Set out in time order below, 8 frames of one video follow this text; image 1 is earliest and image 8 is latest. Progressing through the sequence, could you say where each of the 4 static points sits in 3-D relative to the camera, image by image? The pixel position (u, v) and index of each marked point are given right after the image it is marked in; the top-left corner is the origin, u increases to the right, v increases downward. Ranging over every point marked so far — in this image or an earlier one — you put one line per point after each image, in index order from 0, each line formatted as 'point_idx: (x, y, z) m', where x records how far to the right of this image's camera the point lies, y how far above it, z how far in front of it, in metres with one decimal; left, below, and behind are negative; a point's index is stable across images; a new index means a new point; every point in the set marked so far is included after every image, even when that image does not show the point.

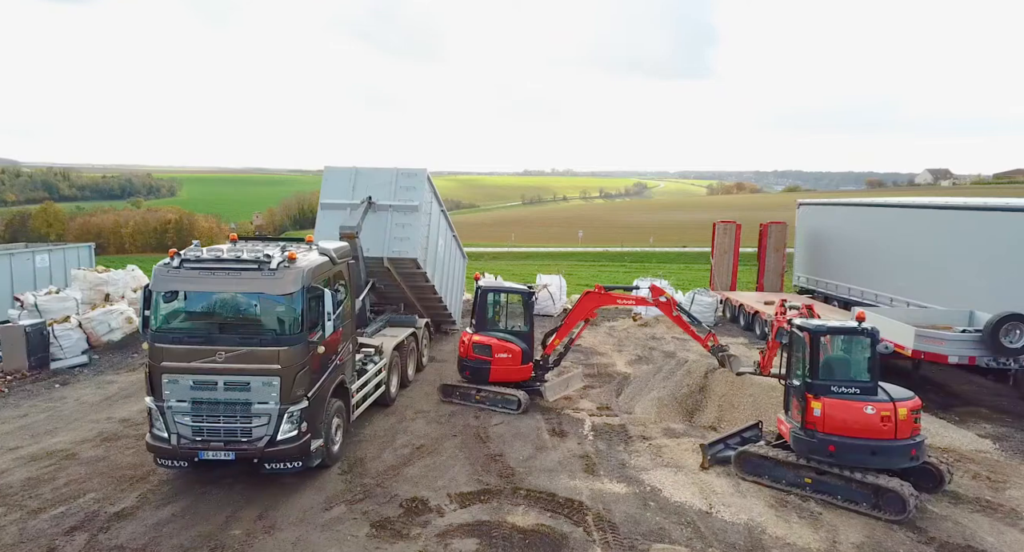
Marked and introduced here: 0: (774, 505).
0: (+2.9, -2.6, +7.3) m
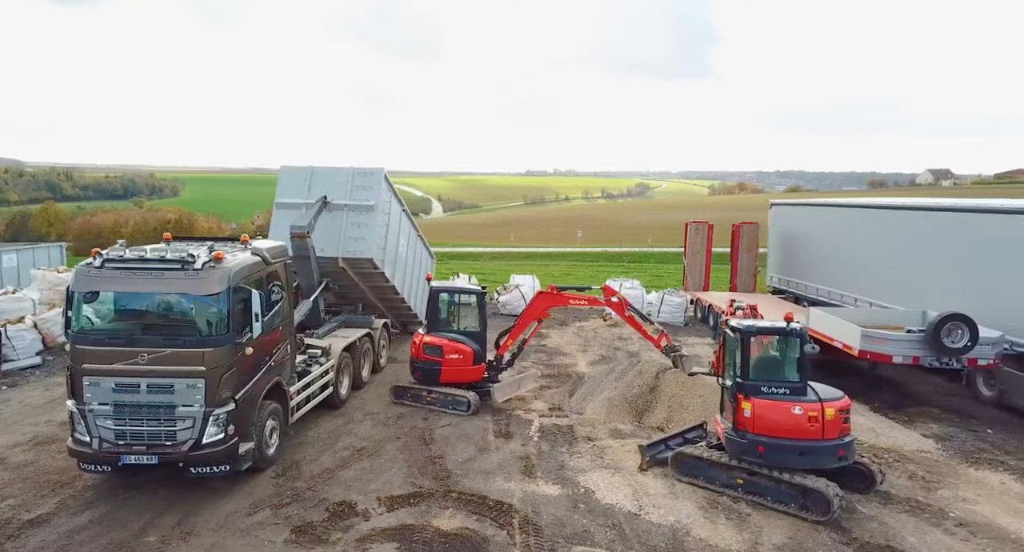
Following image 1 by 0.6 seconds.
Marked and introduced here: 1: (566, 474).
0: (+2.1, -2.6, +7.3) m
1: (+0.7, -2.5, +8.4) m
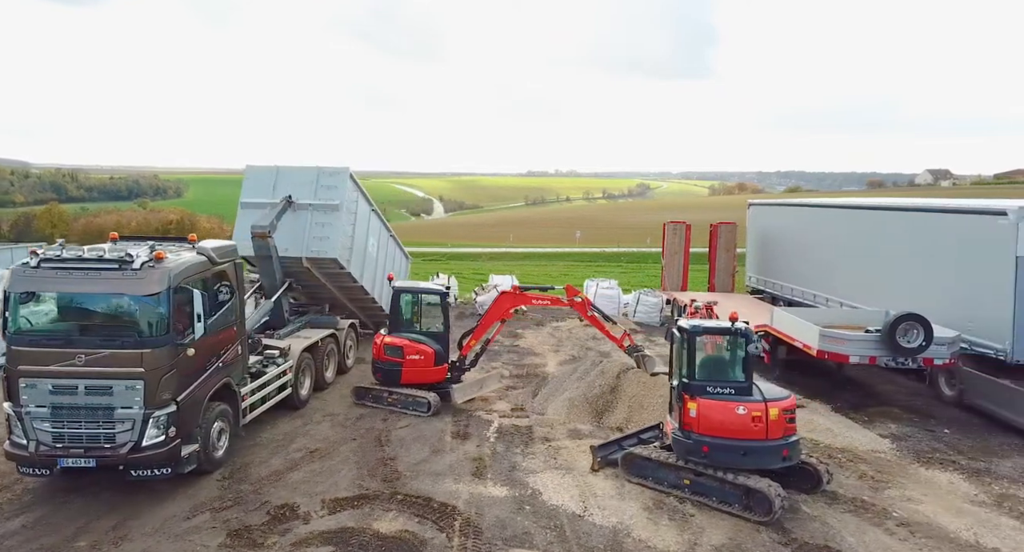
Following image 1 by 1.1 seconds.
0: (+1.5, -2.6, +7.2) m
1: (0.0, -2.5, +8.3) m
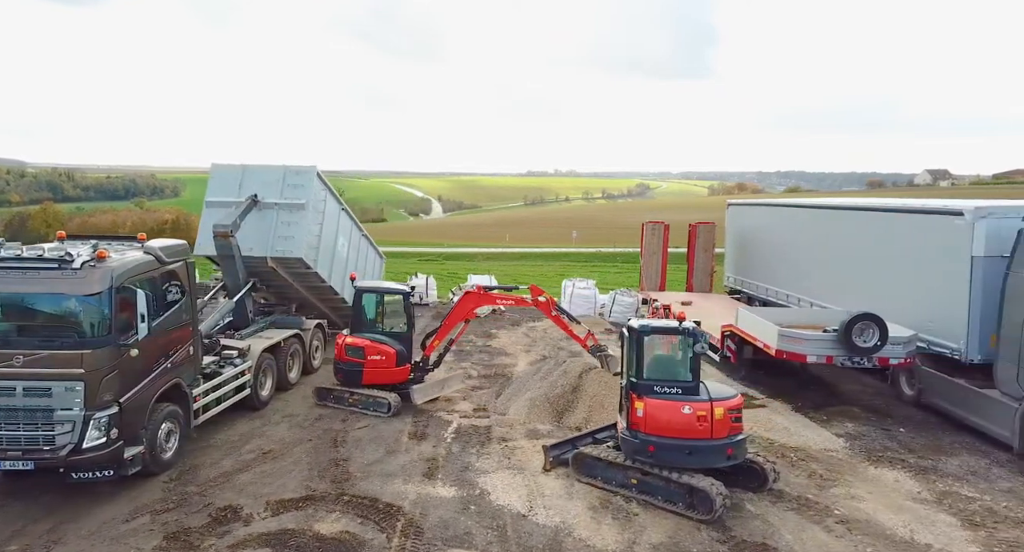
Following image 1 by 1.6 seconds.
0: (+0.9, -2.6, +7.3) m
1: (-0.6, -2.5, +8.3) m
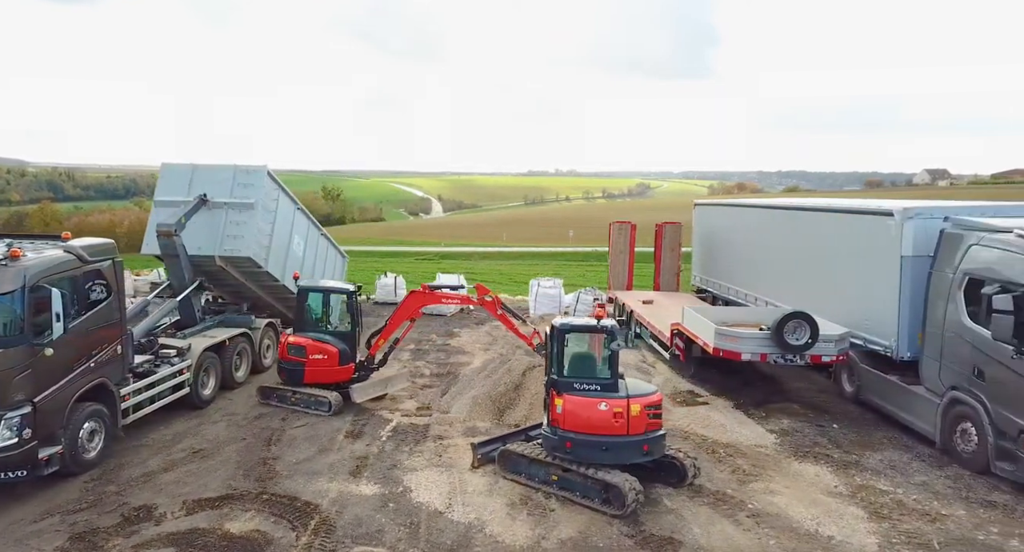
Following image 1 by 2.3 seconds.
0: (0.0, -2.5, +7.3) m
1: (-1.5, -2.5, +8.3) m
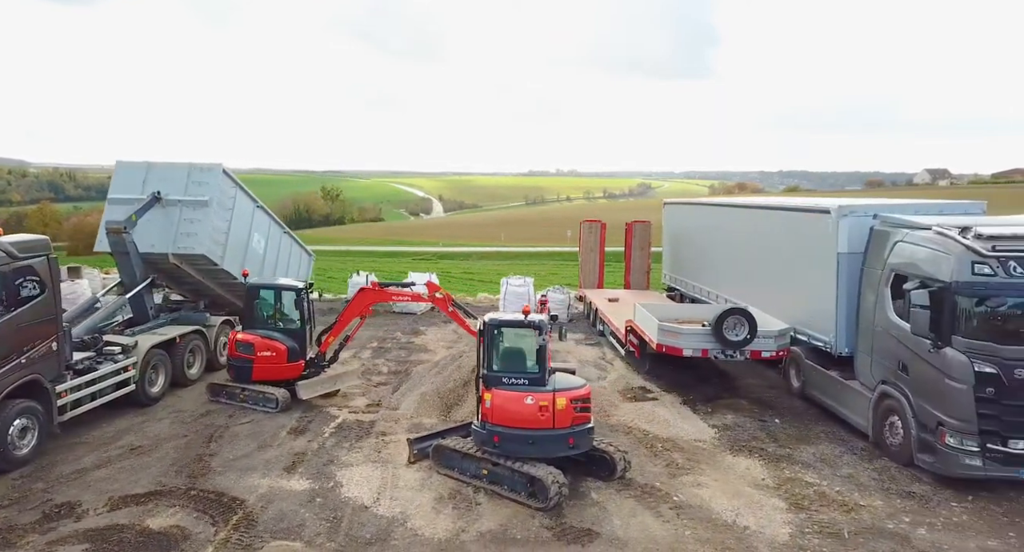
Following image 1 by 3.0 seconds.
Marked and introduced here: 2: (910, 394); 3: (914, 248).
0: (-0.8, -2.5, +7.4) m
1: (-2.3, -2.5, +8.3) m
2: (+5.0, -1.5, +8.2) m
3: (+5.2, +0.4, +8.4) m
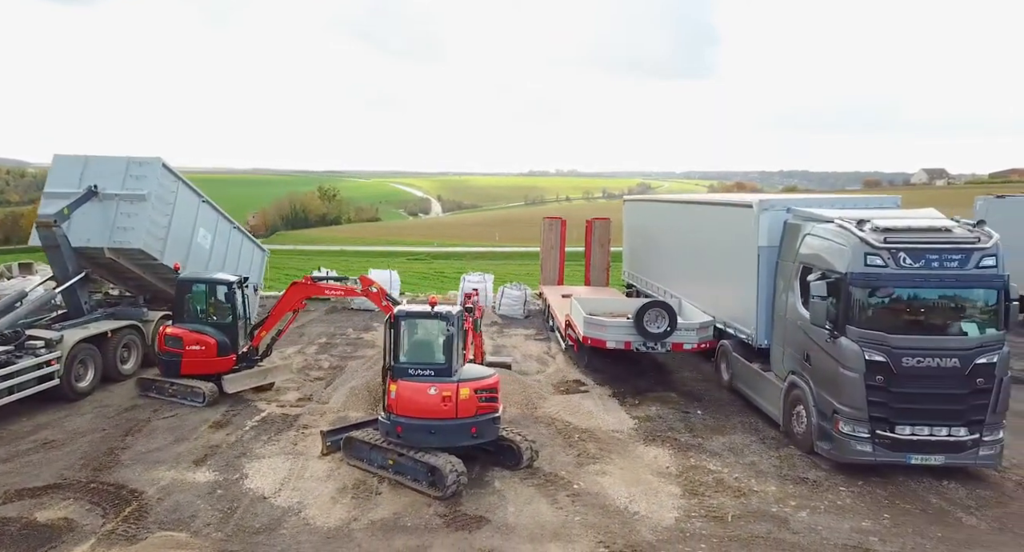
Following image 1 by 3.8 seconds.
0: (-1.9, -2.4, +7.4) m
1: (-3.5, -2.4, +8.3) m
2: (+3.9, -1.4, +8.4) m
3: (+4.0, +0.5, +8.6) m
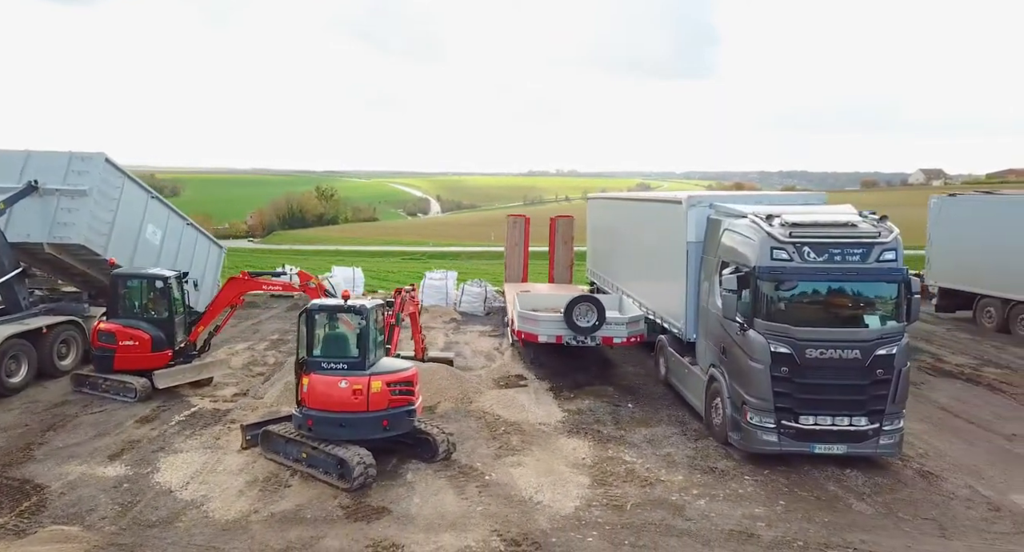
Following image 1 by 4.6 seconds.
0: (-2.9, -2.3, +7.4) m
1: (-4.5, -2.3, +8.3) m
2: (+2.8, -1.3, +8.6) m
3: (+3.0, +0.5, +8.8) m
